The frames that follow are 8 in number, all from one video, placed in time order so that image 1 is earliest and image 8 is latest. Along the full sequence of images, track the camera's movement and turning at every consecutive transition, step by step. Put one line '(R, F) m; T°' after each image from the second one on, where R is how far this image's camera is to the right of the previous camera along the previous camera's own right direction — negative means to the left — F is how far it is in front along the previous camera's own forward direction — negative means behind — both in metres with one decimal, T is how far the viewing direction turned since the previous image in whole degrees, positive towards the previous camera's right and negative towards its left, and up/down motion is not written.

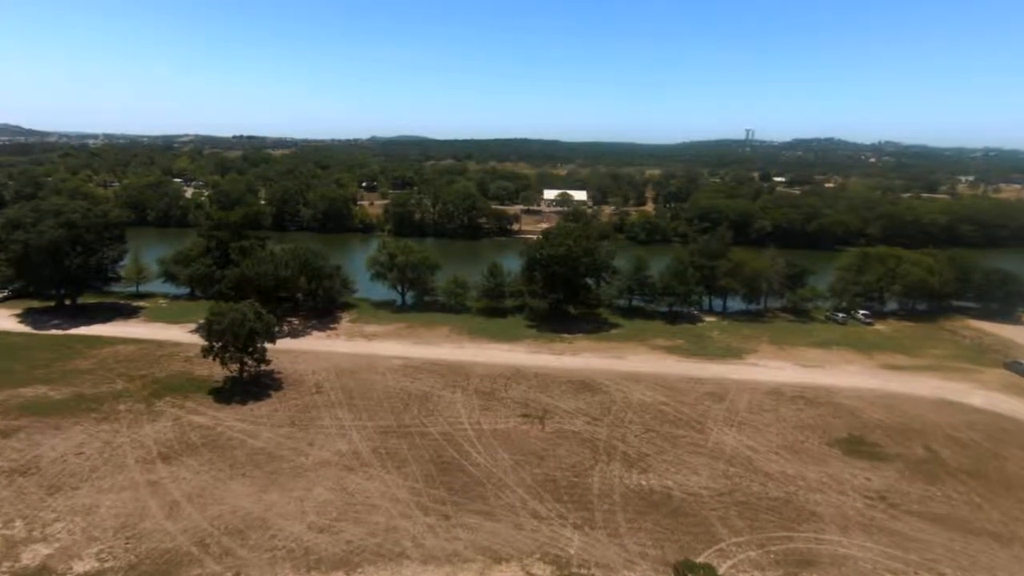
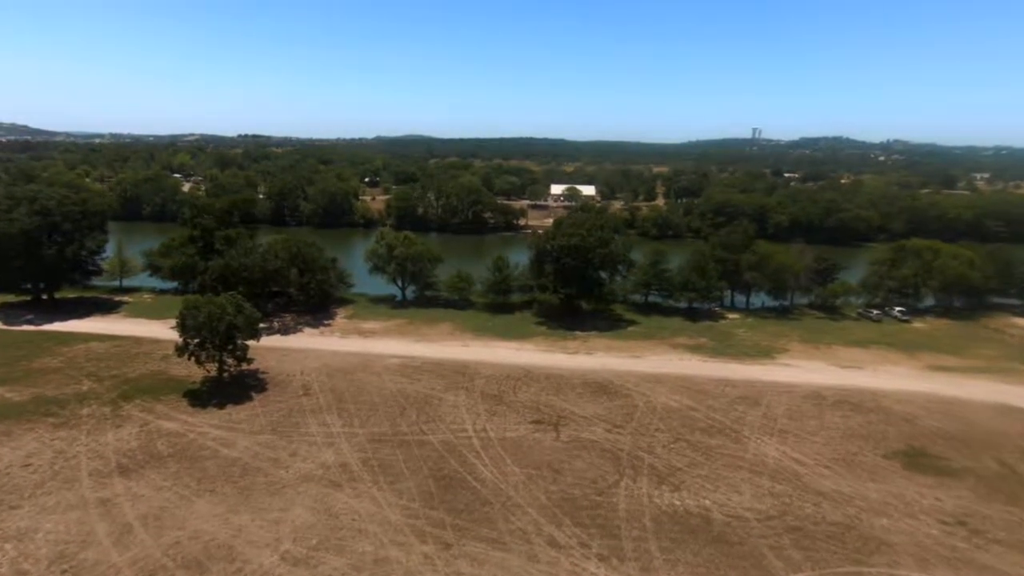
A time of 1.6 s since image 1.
(-0.3, +3.3) m; 0°
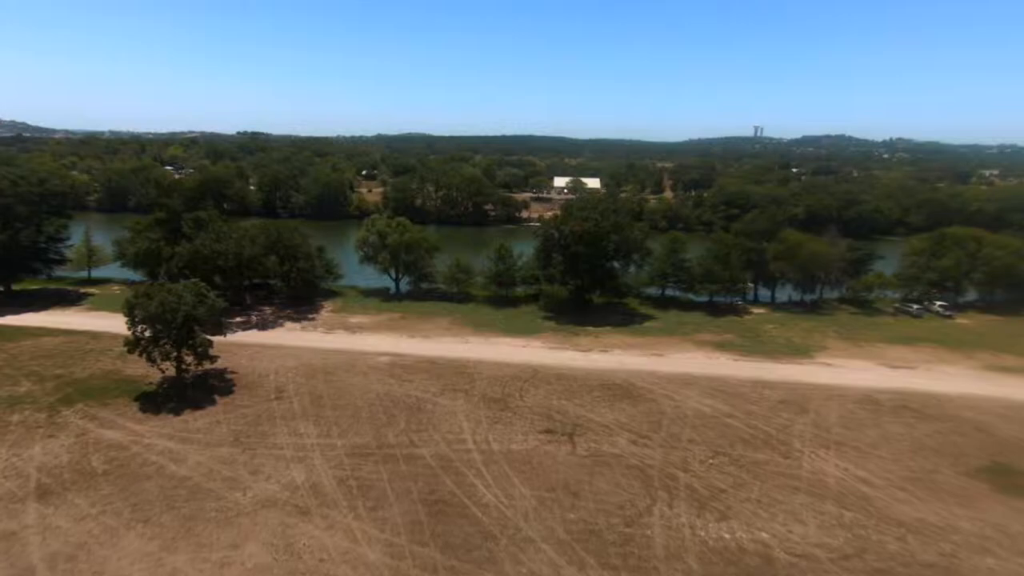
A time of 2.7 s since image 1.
(-0.3, +3.9) m; 0°
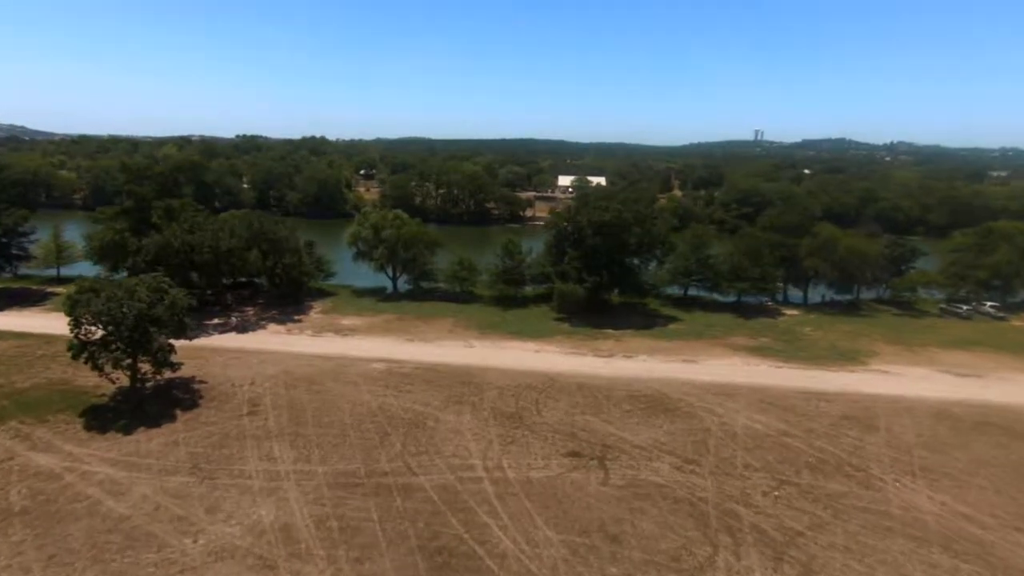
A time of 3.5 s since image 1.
(-0.6, +3.6) m; 0°
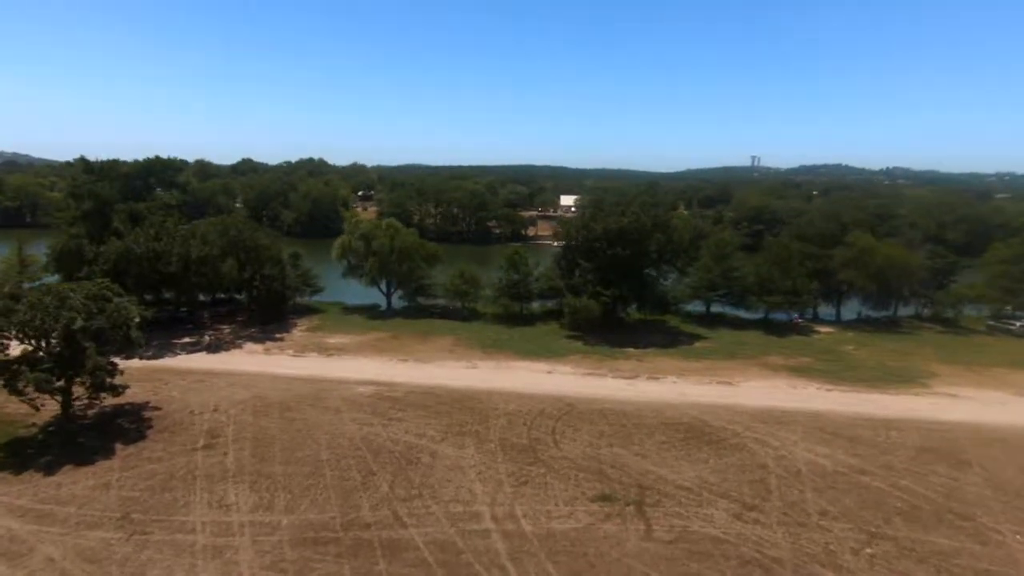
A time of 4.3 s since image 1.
(-0.4, +3.3) m; 0°
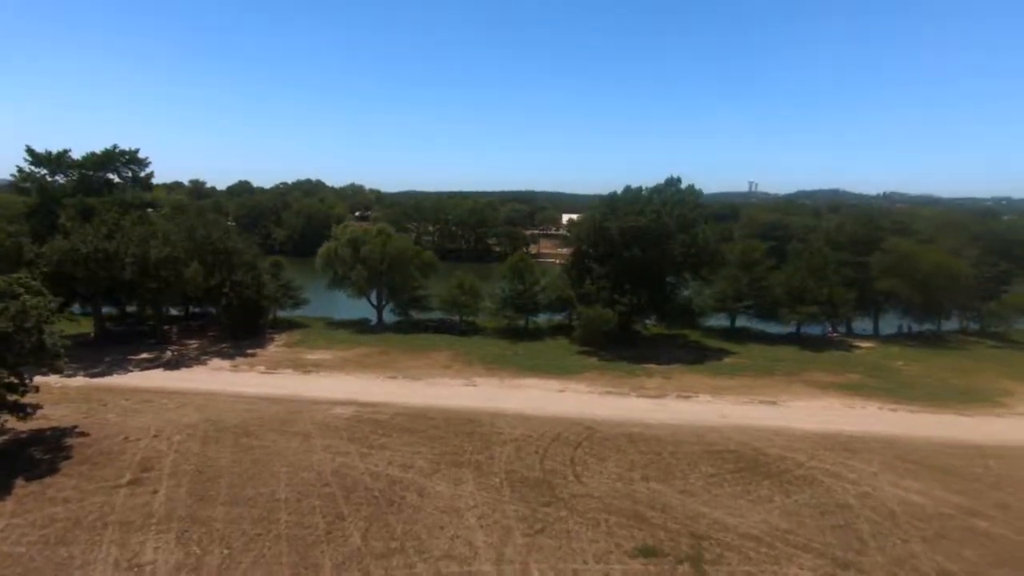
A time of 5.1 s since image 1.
(-0.3, +3.3) m; 0°
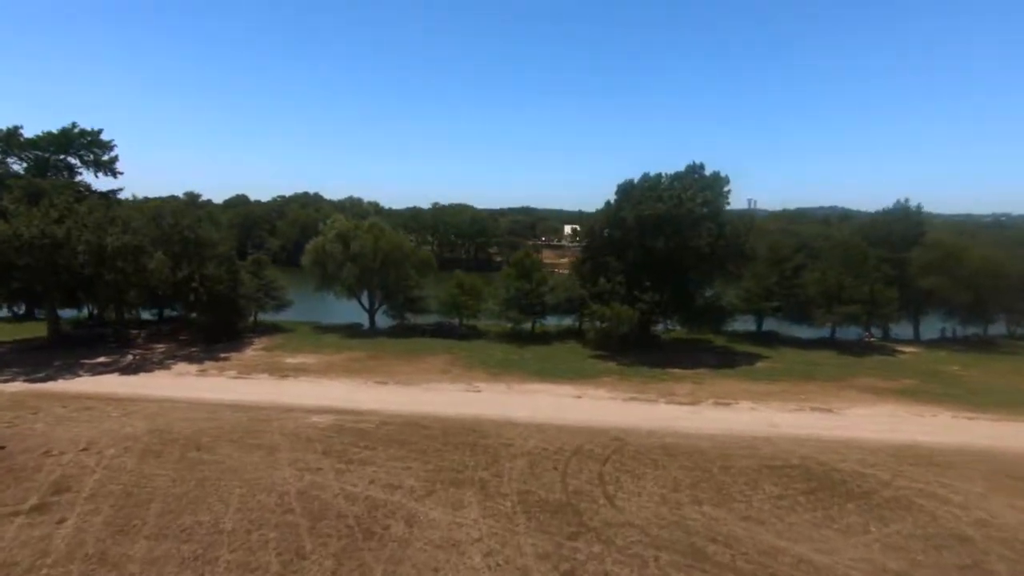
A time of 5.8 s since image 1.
(-0.3, +2.8) m; 0°
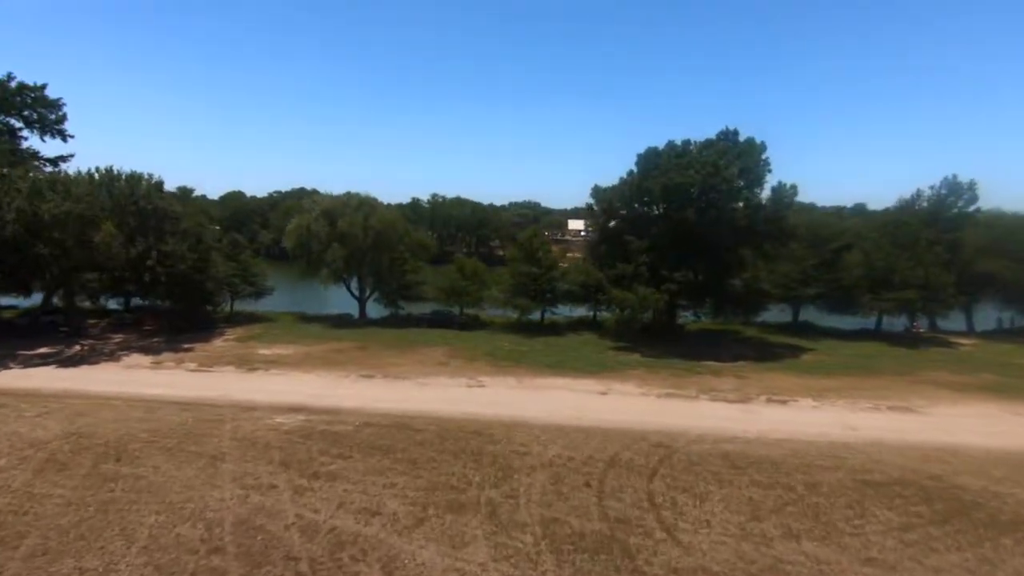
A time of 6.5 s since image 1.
(-0.3, +3.0) m; 0°
